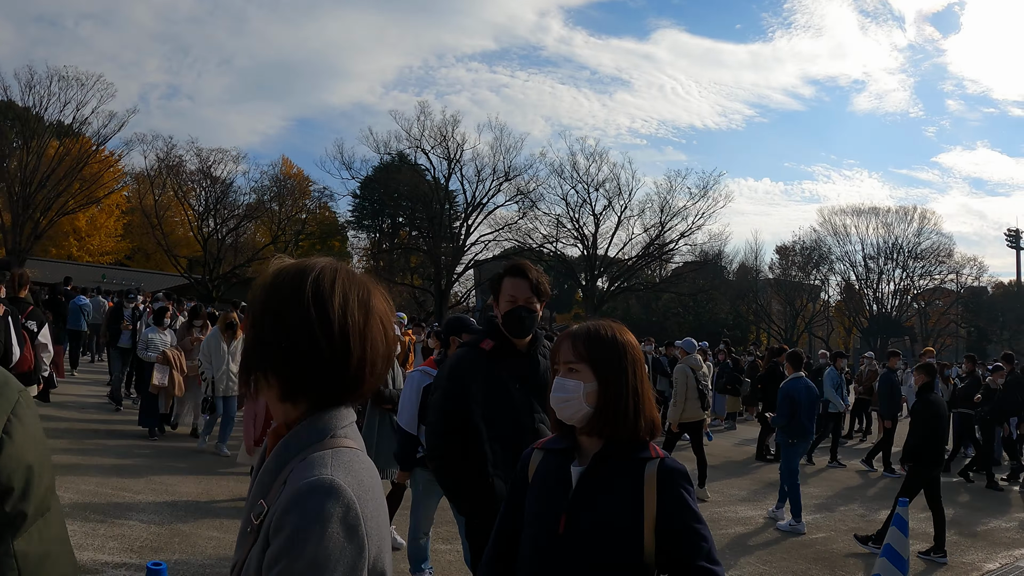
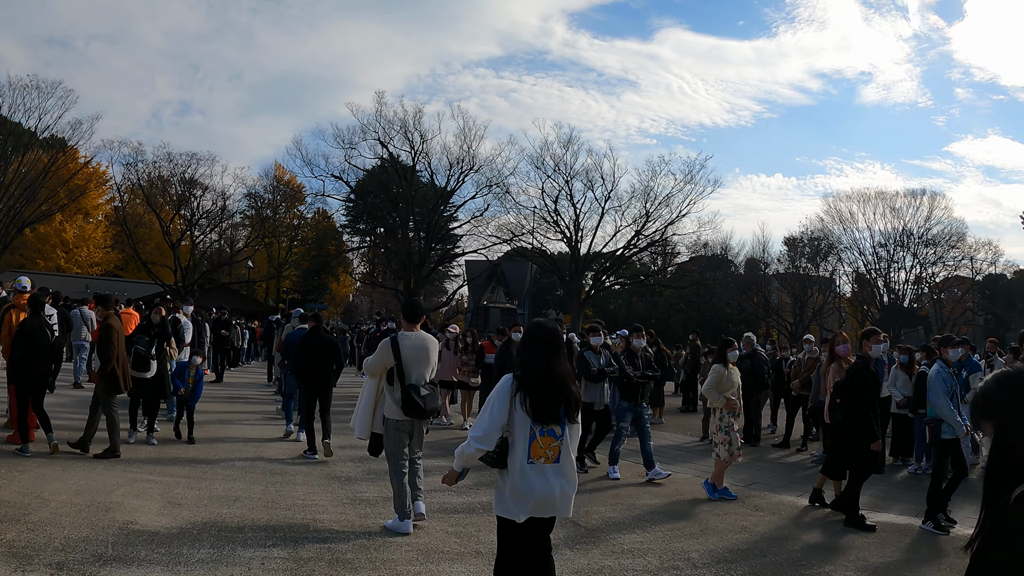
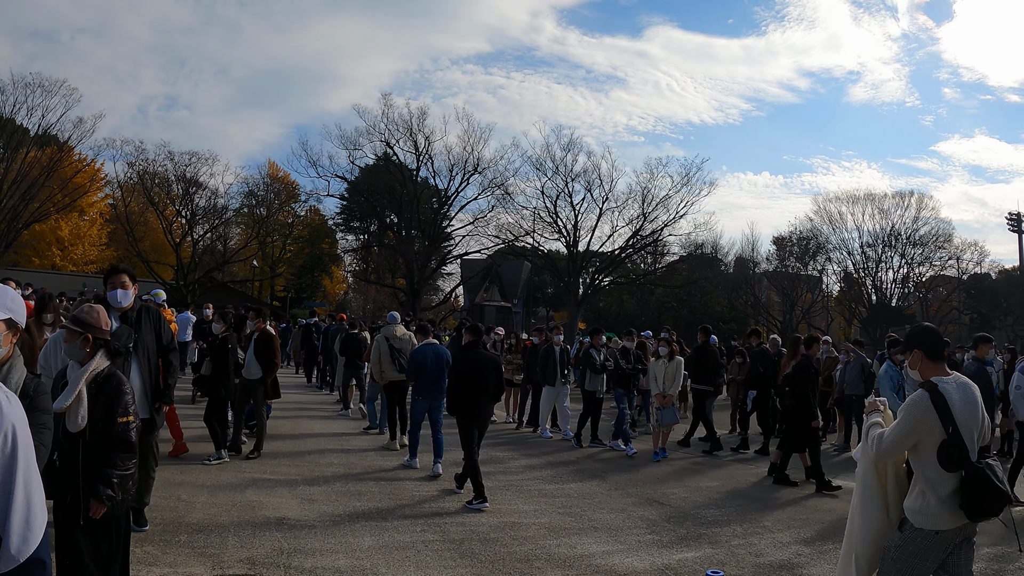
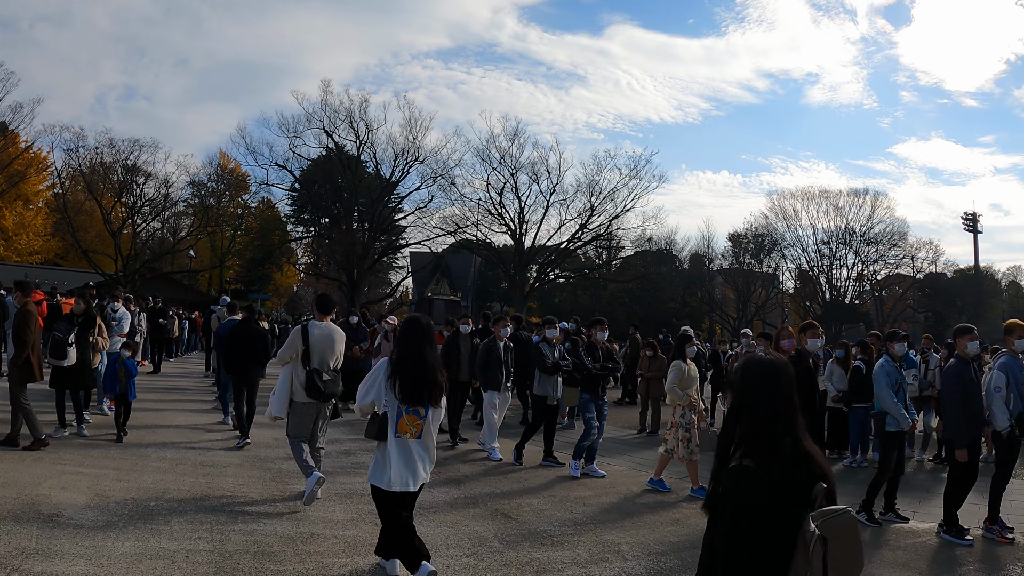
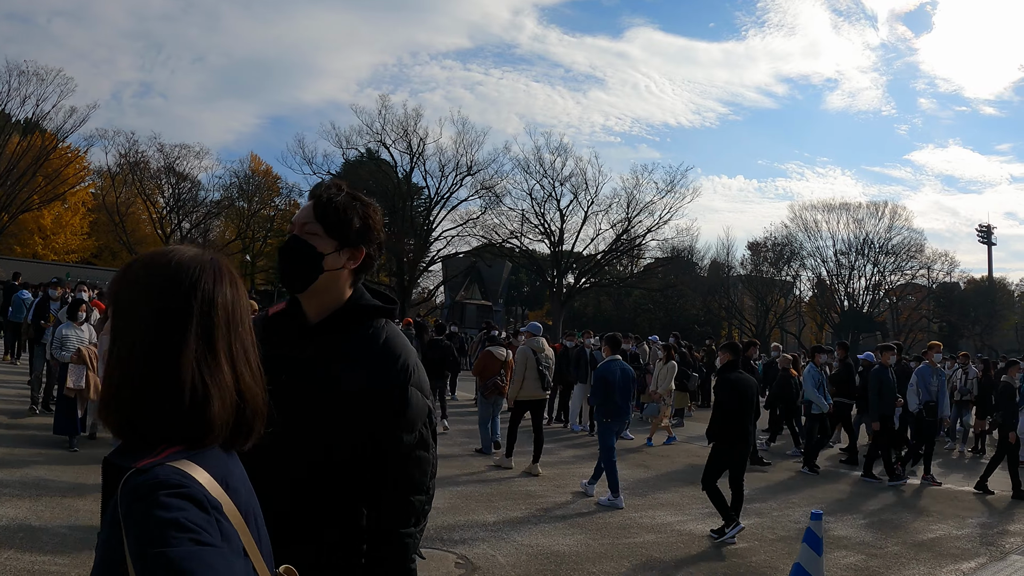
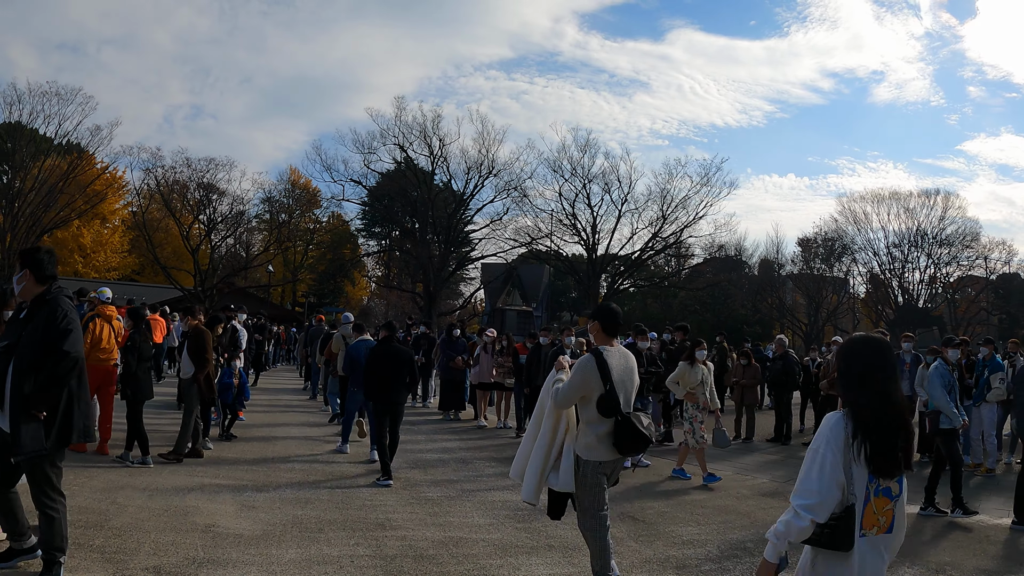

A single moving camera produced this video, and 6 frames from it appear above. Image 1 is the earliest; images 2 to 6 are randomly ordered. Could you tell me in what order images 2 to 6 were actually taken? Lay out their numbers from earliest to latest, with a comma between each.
5, 3, 6, 2, 4
